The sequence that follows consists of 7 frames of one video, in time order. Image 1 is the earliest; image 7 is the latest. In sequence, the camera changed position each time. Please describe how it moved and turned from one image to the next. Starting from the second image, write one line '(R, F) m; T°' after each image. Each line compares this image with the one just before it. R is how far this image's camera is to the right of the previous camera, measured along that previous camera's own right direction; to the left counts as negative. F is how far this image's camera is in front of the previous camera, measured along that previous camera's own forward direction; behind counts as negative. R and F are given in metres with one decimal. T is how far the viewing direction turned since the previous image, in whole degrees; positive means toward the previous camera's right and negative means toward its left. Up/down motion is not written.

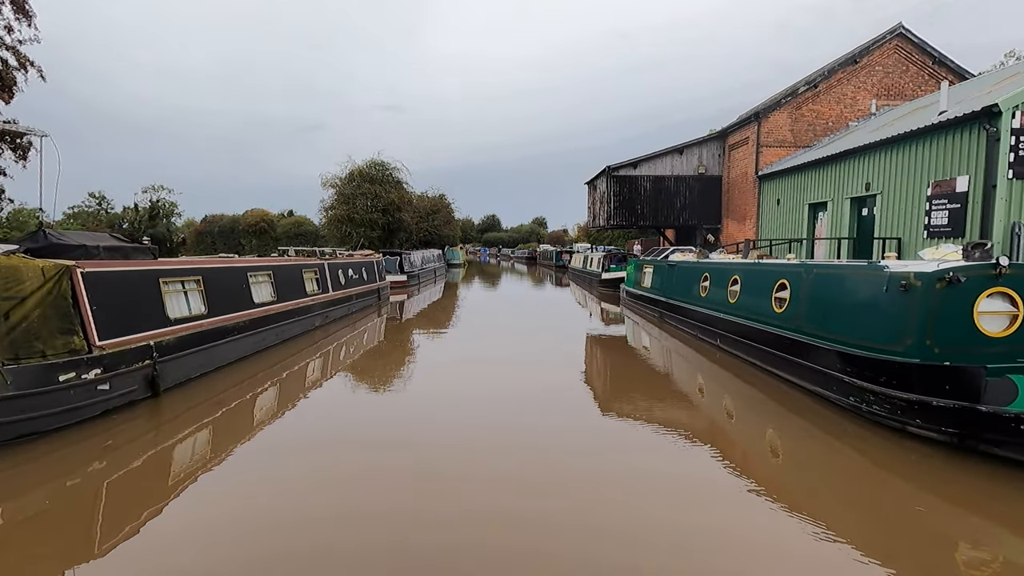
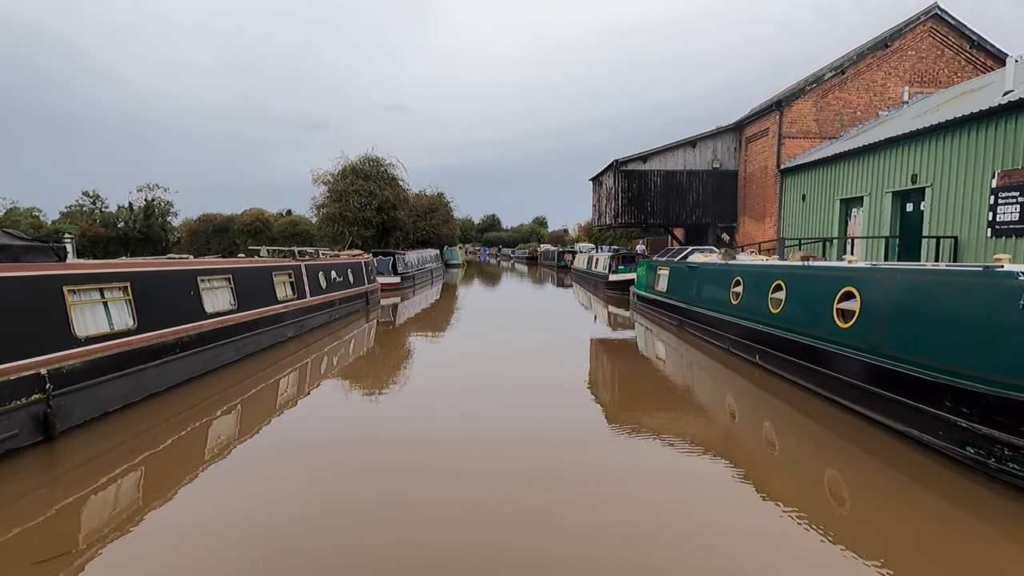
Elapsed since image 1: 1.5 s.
(0.0, +1.0) m; 0°
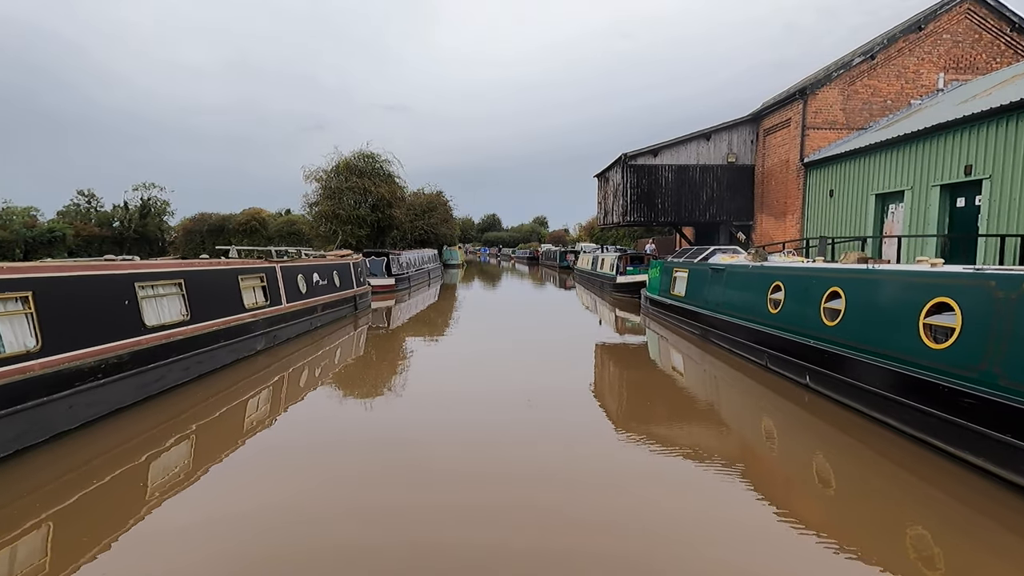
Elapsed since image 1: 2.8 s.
(0.0, +0.9) m; 0°
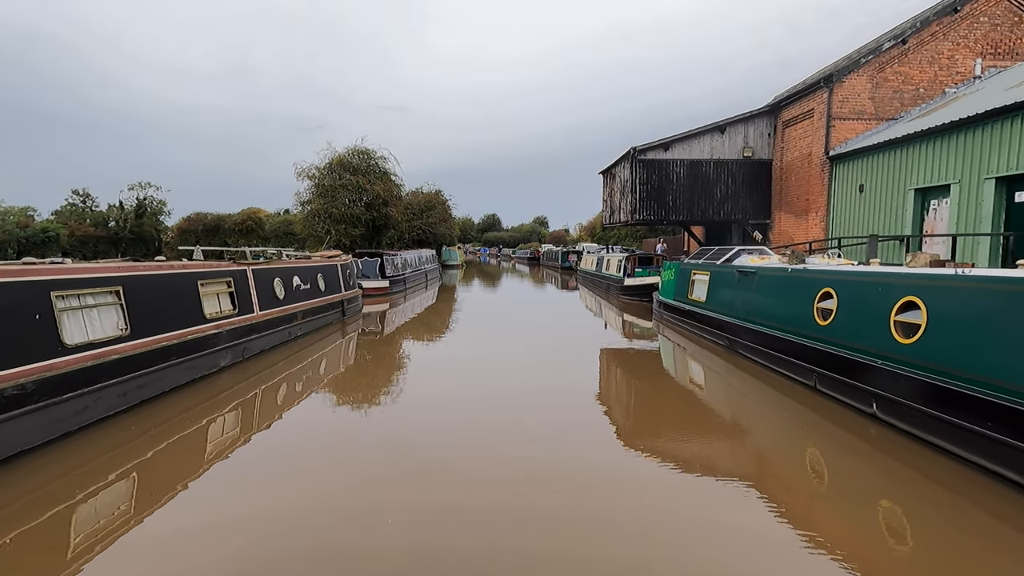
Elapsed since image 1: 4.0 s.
(0.0, +0.8) m; 0°
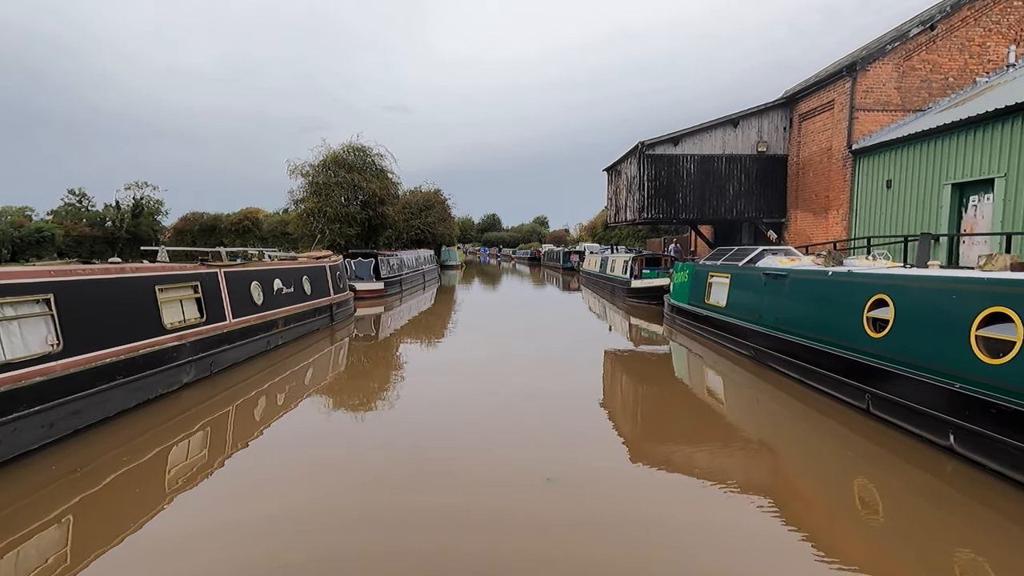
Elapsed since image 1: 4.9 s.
(0.0, +0.7) m; 0°
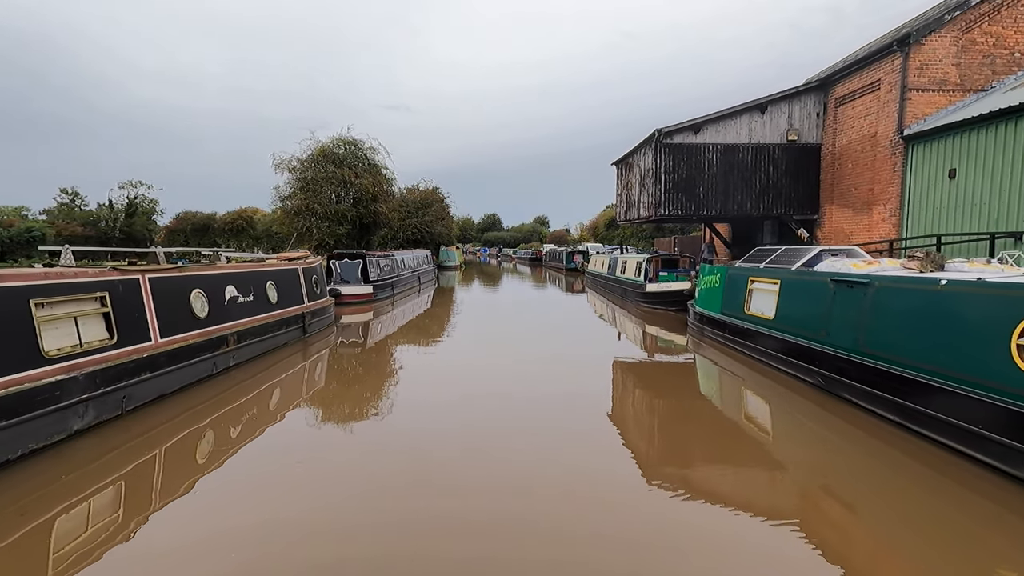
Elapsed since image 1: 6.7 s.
(0.0, +1.2) m; 0°
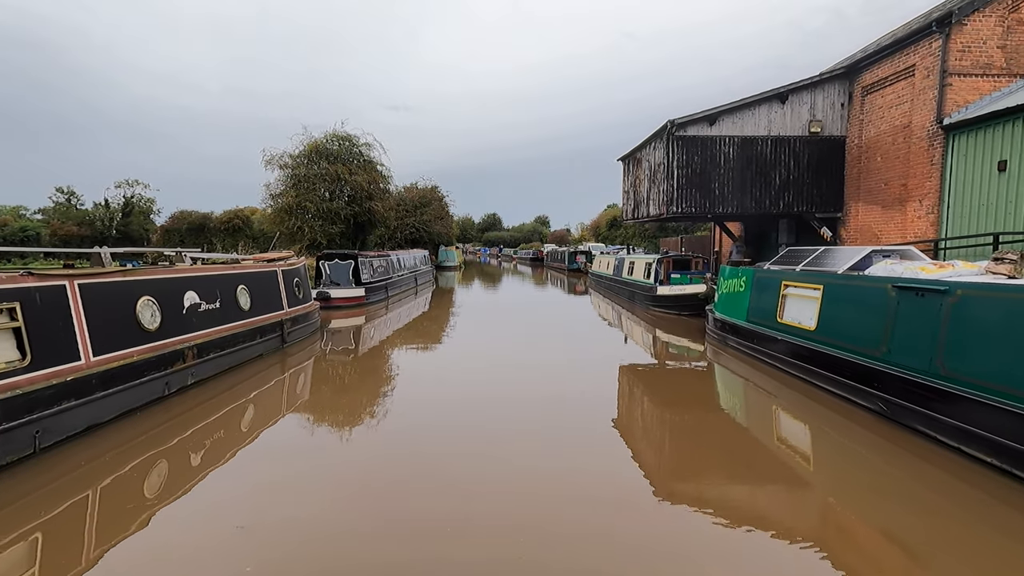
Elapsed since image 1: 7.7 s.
(0.0, +0.7) m; 0°
